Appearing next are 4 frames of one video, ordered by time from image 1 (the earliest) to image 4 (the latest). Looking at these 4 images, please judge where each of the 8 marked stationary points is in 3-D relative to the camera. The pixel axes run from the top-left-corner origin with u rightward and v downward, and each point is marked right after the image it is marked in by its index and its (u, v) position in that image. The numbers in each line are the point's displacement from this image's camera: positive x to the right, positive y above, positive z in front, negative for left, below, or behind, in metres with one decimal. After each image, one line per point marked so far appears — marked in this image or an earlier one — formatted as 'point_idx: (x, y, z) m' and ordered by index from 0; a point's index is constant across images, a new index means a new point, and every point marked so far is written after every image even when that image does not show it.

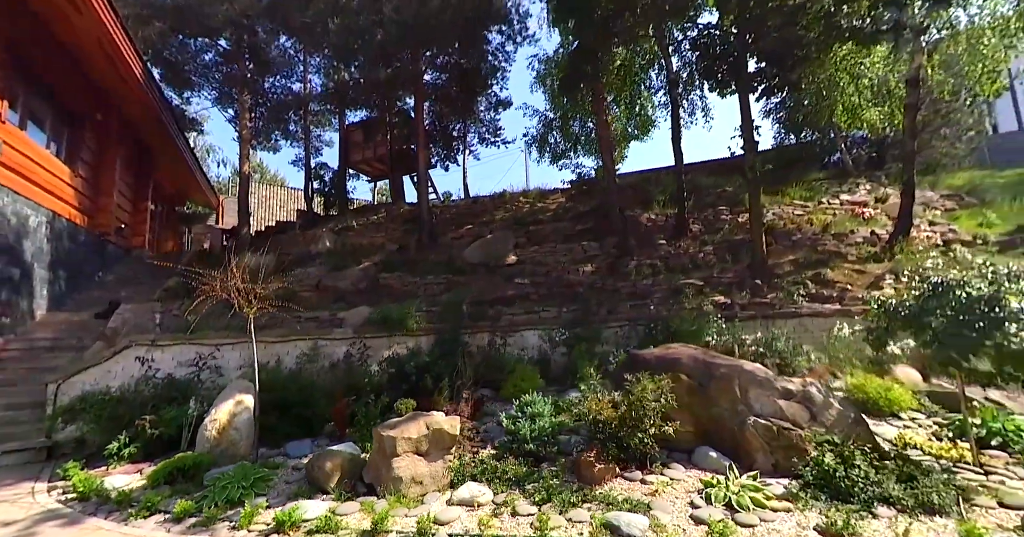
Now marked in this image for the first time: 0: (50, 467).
0: (-5.1, -2.2, +5.2) m
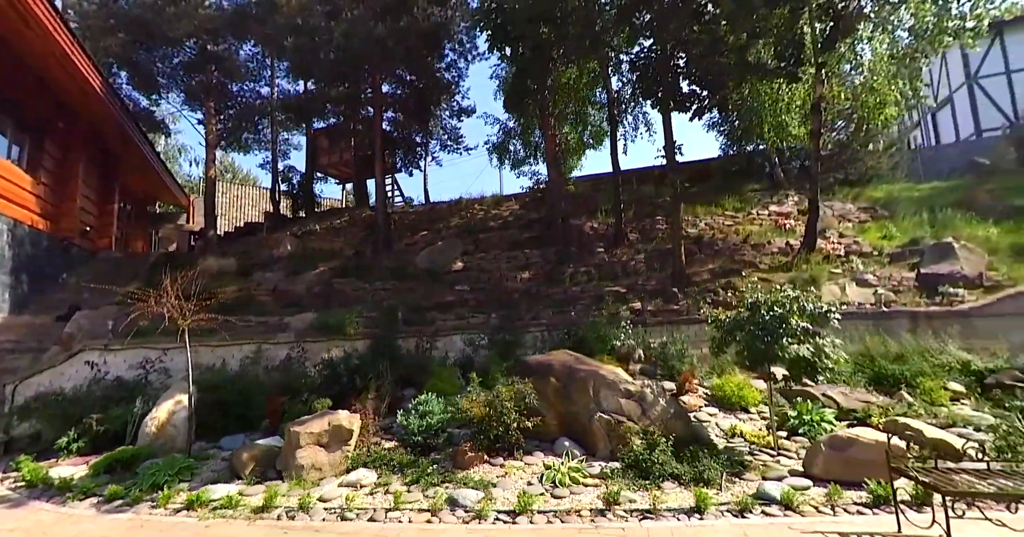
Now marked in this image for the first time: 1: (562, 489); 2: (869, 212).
0: (-6.2, -2.4, +5.9) m
1: (+0.4, -1.8, +3.8) m
2: (+9.8, +1.5, +13.1) m
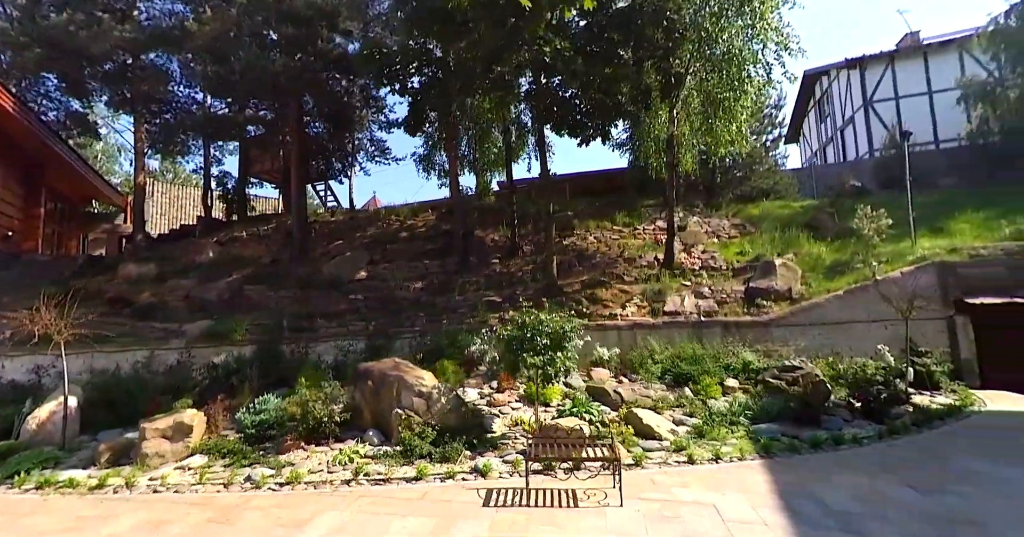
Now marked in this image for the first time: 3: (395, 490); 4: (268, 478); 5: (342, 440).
0: (-8.6, -2.6, +6.6) m
1: (-1.8, -2.1, +5.0) m
2: (+7.0, +1.2, +14.8) m
3: (-1.1, -2.0, +4.3) m
4: (-2.5, -2.1, +4.8) m
5: (-2.1, -2.1, +5.9) m
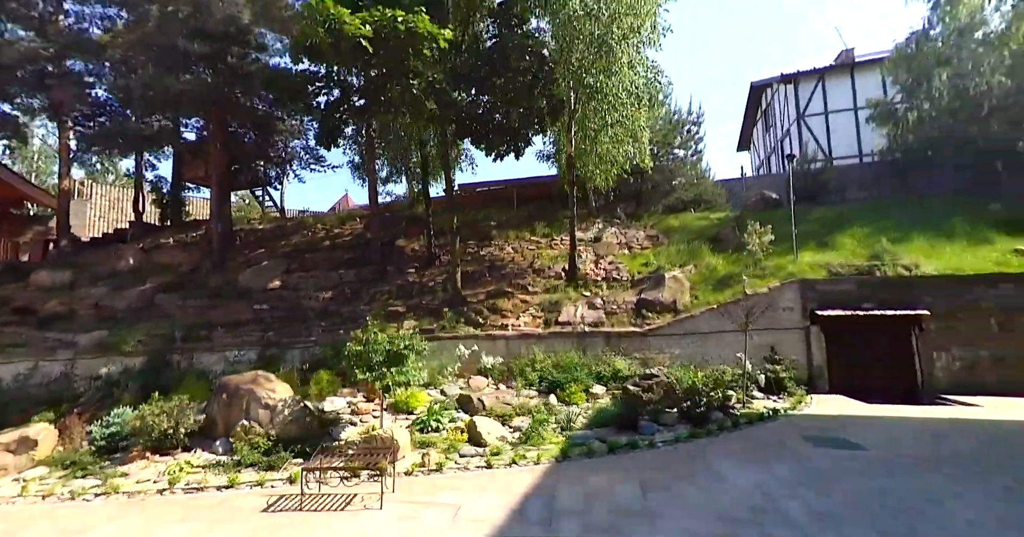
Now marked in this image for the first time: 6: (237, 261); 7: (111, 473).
0: (-10.7, -2.8, +6.6) m
1: (-3.9, -2.3, +5.3) m
2: (+4.5, +0.9, +15.5) m
3: (-3.1, -2.2, +4.6) m
4: (-4.5, -2.3, +5.1) m
5: (-4.2, -2.4, +6.1) m
6: (-8.3, +0.2, +14.4) m
7: (-4.6, -2.3, +5.5) m
